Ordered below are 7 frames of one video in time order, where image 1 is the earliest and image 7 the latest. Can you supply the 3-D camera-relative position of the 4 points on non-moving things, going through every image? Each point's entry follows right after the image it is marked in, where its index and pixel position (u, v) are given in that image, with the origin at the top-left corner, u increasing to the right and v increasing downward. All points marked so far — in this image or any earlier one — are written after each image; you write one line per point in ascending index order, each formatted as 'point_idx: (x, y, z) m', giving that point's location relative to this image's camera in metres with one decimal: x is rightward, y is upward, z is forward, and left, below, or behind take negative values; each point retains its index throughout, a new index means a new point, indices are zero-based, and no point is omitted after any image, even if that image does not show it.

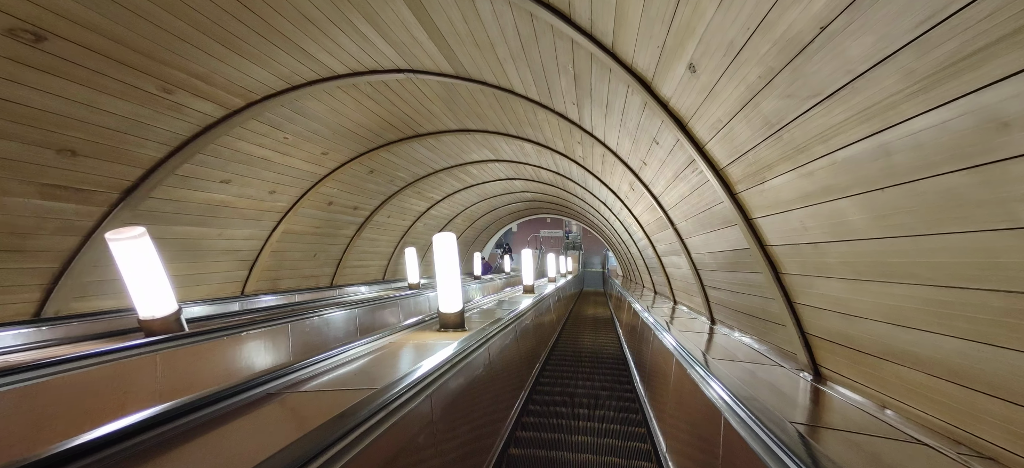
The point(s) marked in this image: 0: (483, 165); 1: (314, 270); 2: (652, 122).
0: (-1.0, +2.4, +9.7) m
1: (-5.8, -1.1, +7.9) m
2: (+1.4, +1.1, +2.8) m
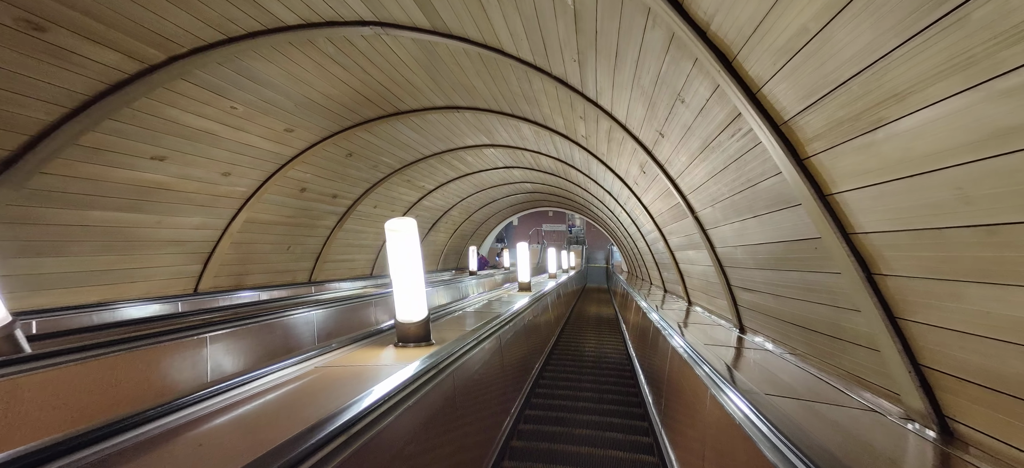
0: (-1.1, +2.6, +9.0) m
1: (-5.9, -0.8, +7.3) m
2: (+1.2, +1.2, +2.1) m
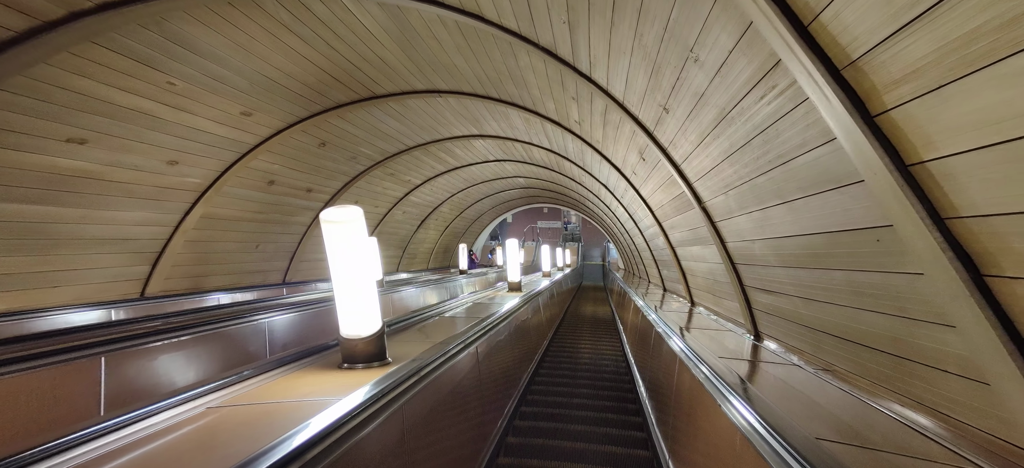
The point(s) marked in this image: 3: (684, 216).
0: (-1.3, +2.7, +8.5) m
1: (-6.1, -0.8, +6.8) m
2: (+1.0, +1.3, +1.6) m
3: (+2.6, +0.3, +4.1) m
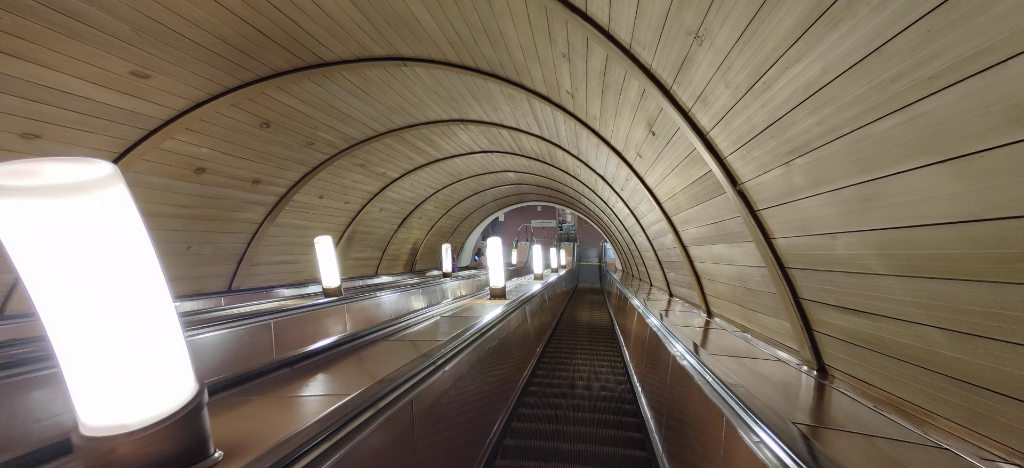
0: (-1.7, +2.8, +7.6) m
1: (-6.5, -0.7, +5.8) m
2: (+0.8, +1.3, +0.7) m
3: (+2.3, +0.3, +3.3) m
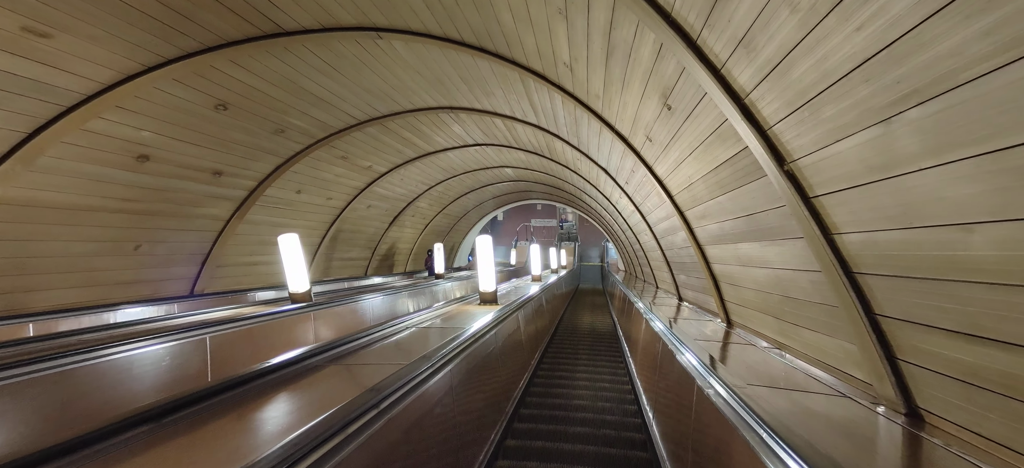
0: (-1.8, +2.8, +7.0) m
1: (-6.6, -0.7, +5.2) m
2: (+0.6, +1.4, +0.1) m
3: (+2.1, +0.4, +2.7) m
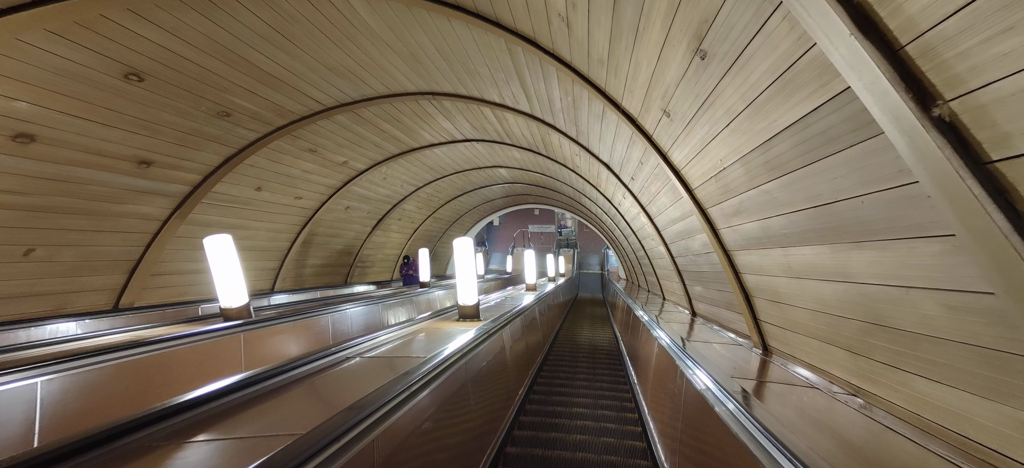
0: (-2.0, +2.7, +6.2) m
1: (-6.8, -0.7, +4.4) m
2: (+0.4, +1.4, -0.7) m
3: (+1.9, +0.4, +1.9) m
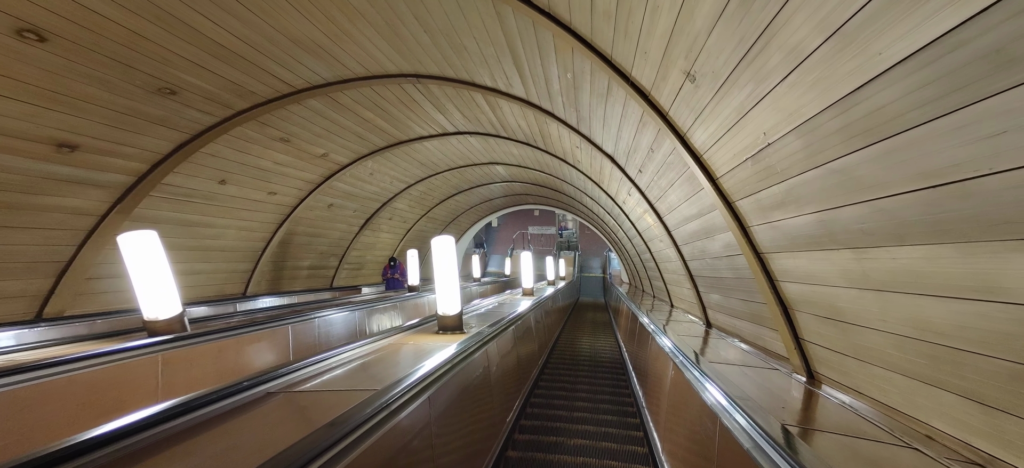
0: (-2.2, +2.8, +5.6) m
1: (-7.0, -0.7, +3.7) m
2: (+0.3, +1.5, -1.3) m
3: (+1.8, +0.4, +1.2) m
